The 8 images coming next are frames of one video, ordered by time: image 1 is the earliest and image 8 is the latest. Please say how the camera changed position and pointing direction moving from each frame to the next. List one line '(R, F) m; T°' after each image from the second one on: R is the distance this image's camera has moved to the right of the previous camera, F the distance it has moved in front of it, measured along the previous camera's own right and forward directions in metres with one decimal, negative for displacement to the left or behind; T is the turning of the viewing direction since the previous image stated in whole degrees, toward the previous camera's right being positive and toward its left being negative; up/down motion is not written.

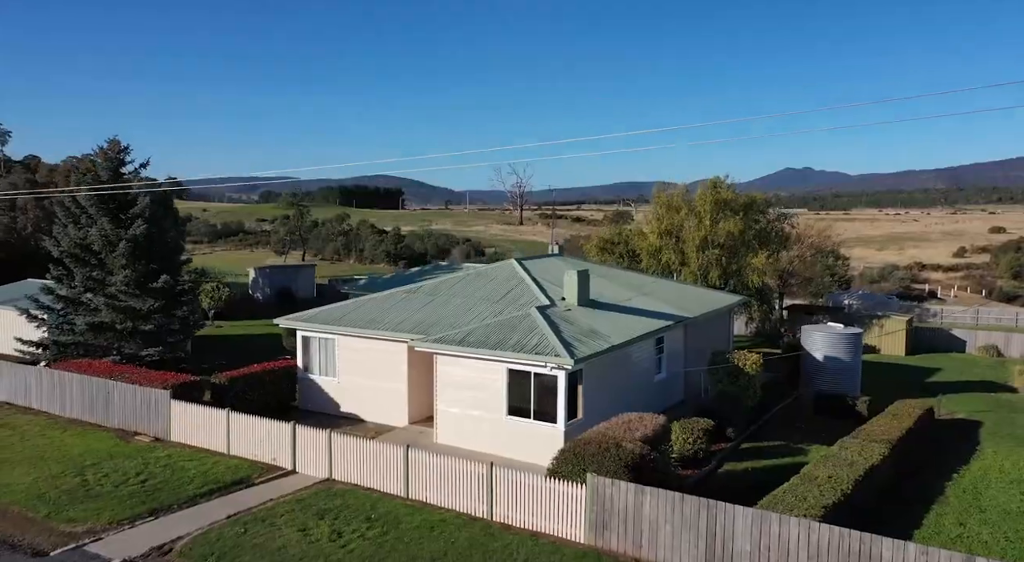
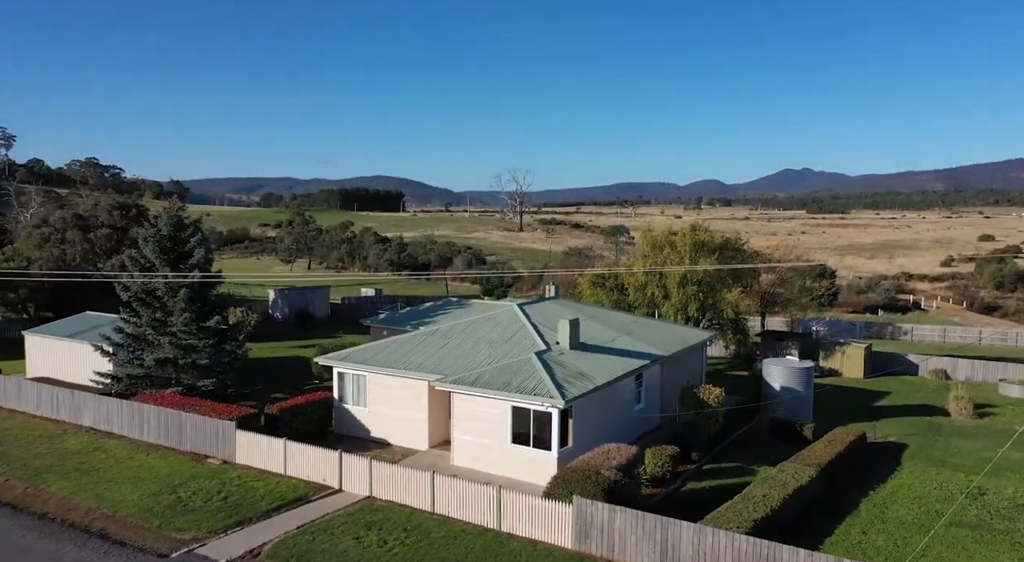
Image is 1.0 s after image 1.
(0.0, -1.3) m; 0°
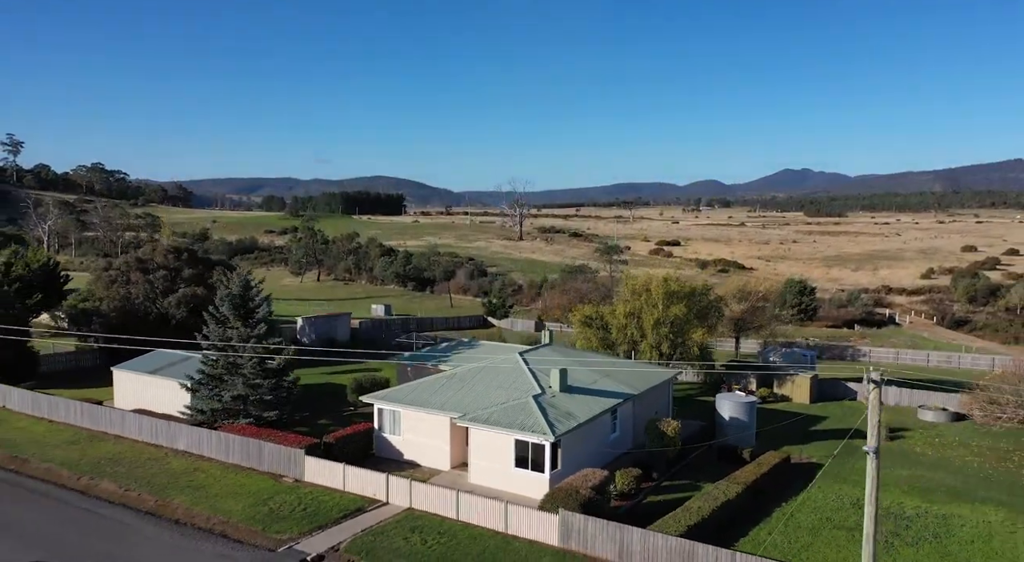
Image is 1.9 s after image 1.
(0.0, -2.3) m; 0°
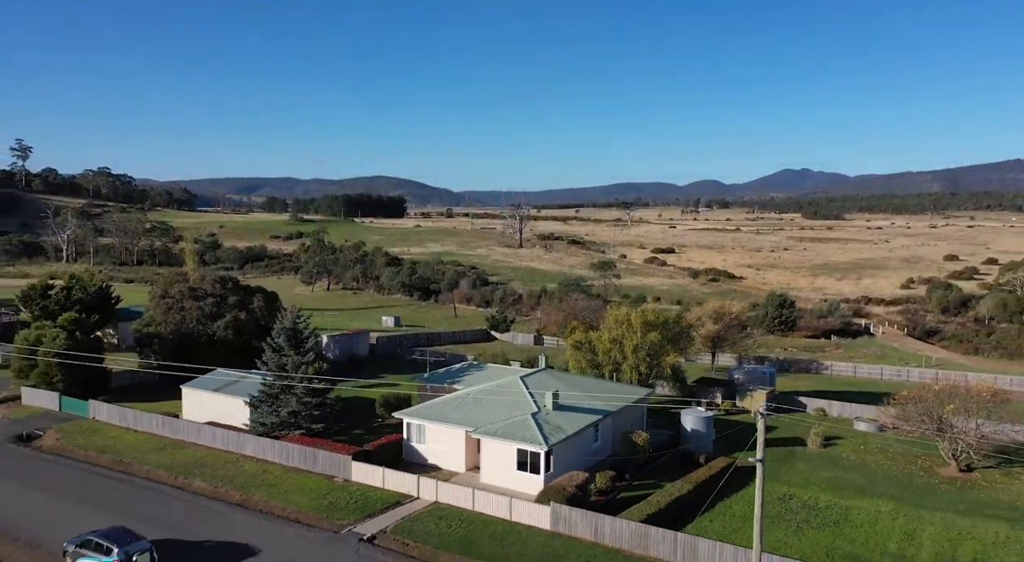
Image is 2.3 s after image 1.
(0.0, -2.6) m; 0°
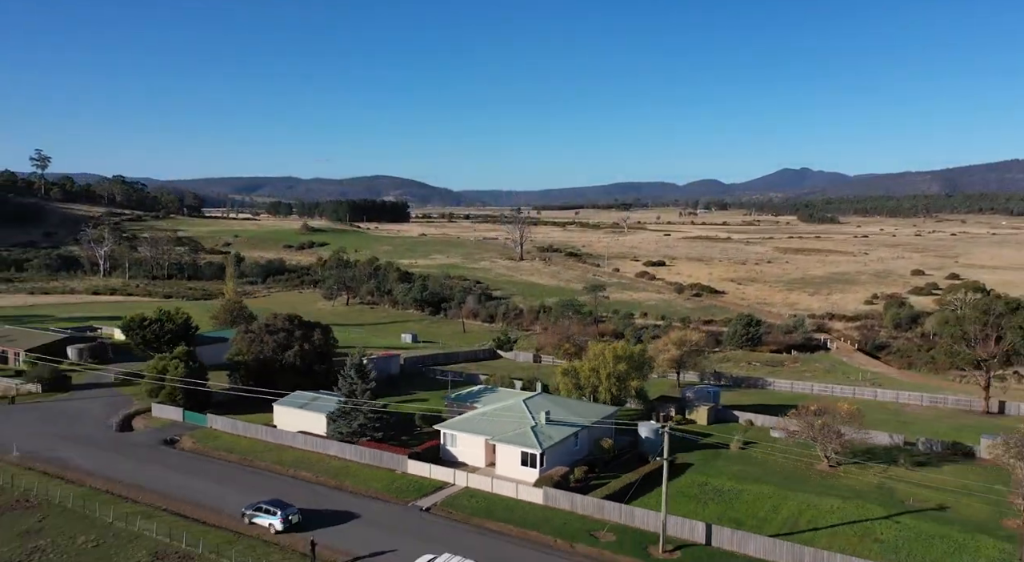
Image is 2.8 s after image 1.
(-0.1, -5.6) m; 0°
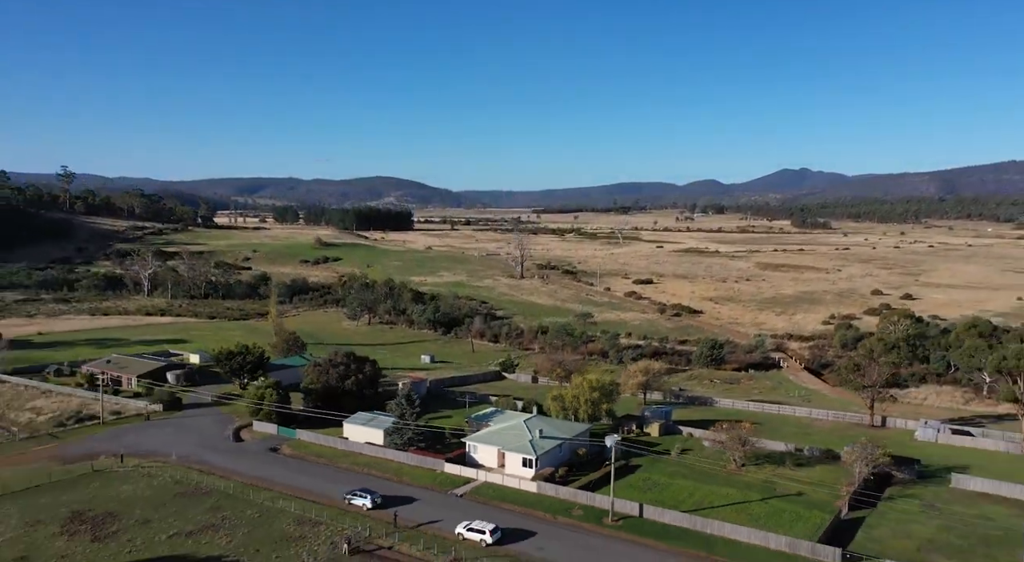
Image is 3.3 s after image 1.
(-0.1, -8.1) m; 0°
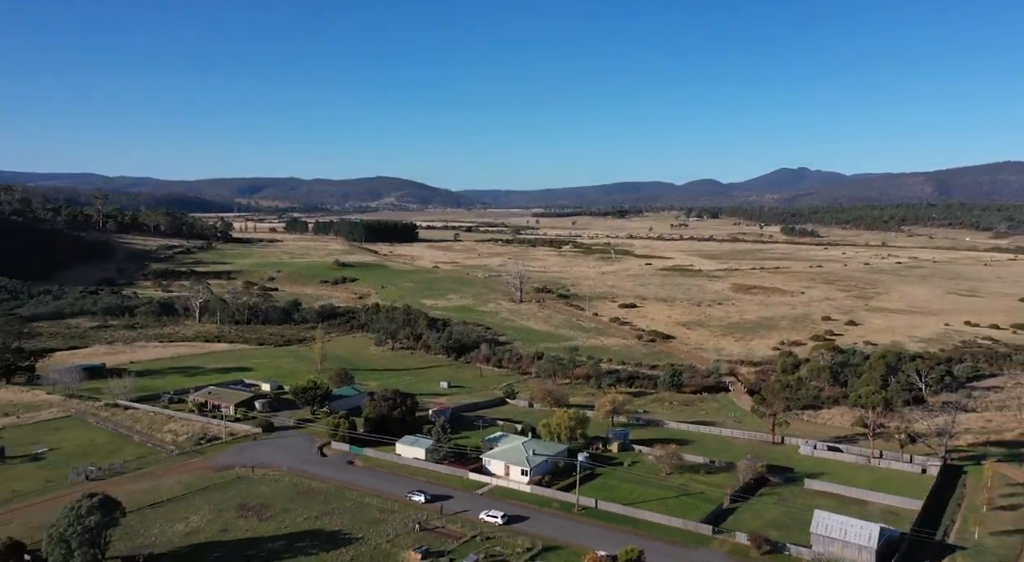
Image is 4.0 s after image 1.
(-0.1, -12.6) m; 0°
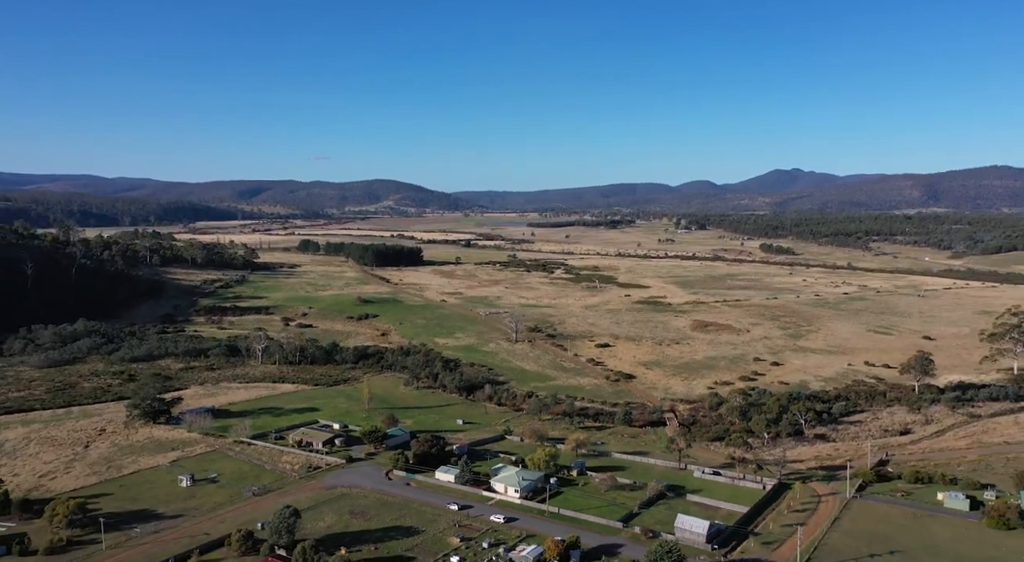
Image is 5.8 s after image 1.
(+0.1, -24.1) m; 0°
